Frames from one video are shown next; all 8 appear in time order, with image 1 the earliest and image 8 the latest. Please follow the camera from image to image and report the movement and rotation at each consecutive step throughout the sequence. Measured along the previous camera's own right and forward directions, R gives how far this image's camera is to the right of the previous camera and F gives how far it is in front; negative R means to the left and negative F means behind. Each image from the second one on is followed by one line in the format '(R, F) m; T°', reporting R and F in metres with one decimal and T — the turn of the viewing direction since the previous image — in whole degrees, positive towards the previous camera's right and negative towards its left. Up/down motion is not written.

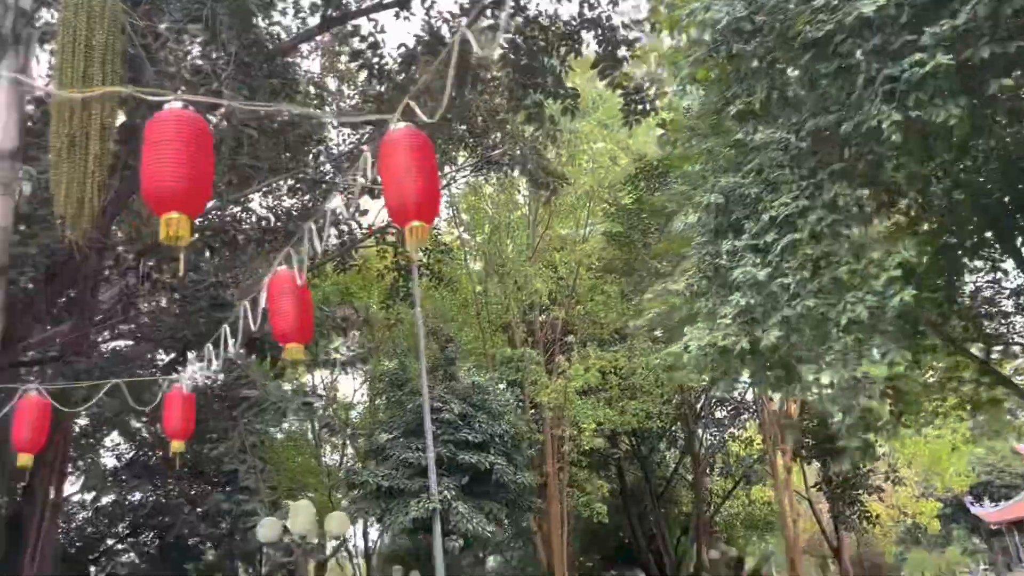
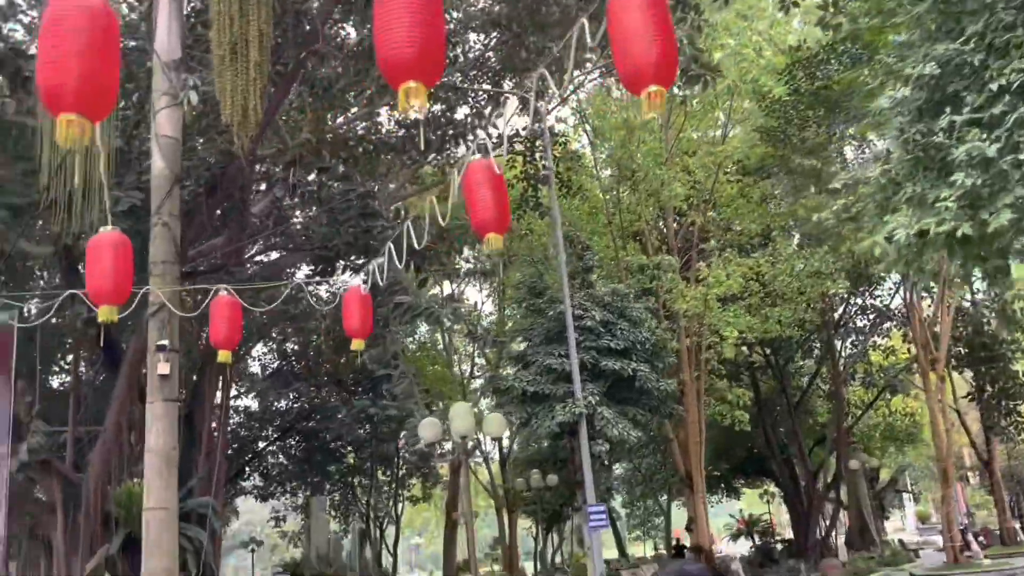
(-0.4, +0.2) m; -8°
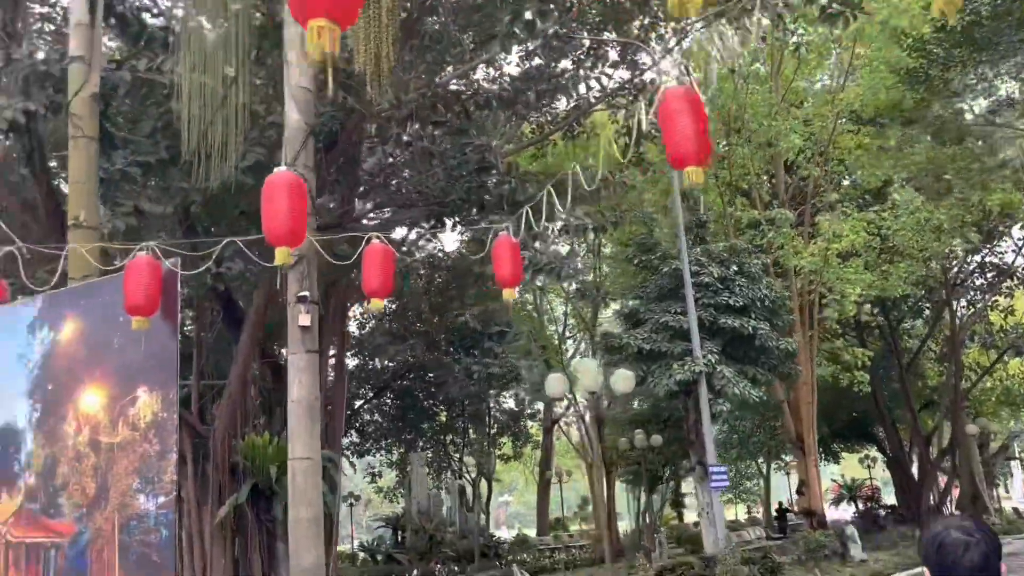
(-0.5, +0.2) m; -5°
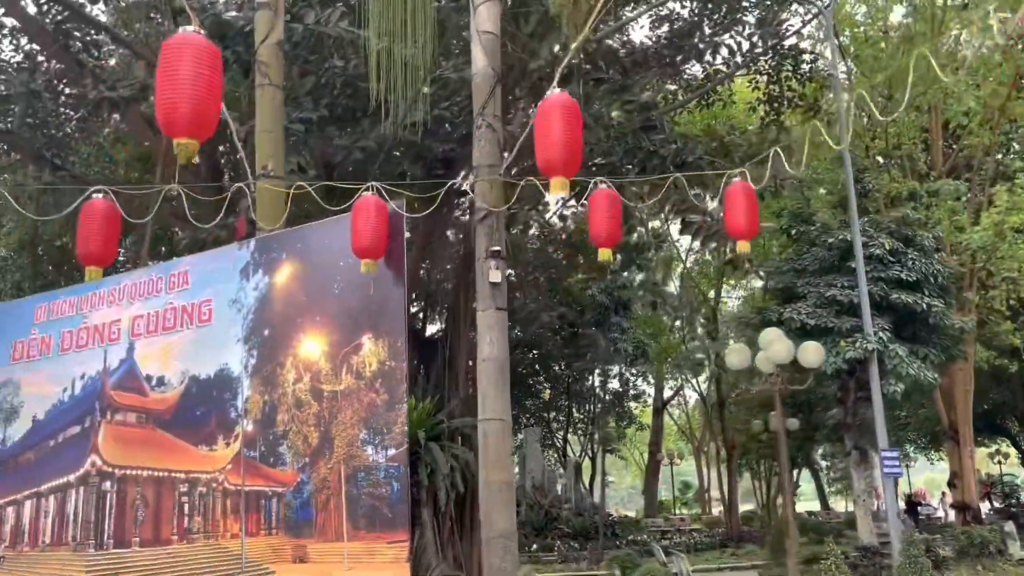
(-0.9, +0.4) m; -6°
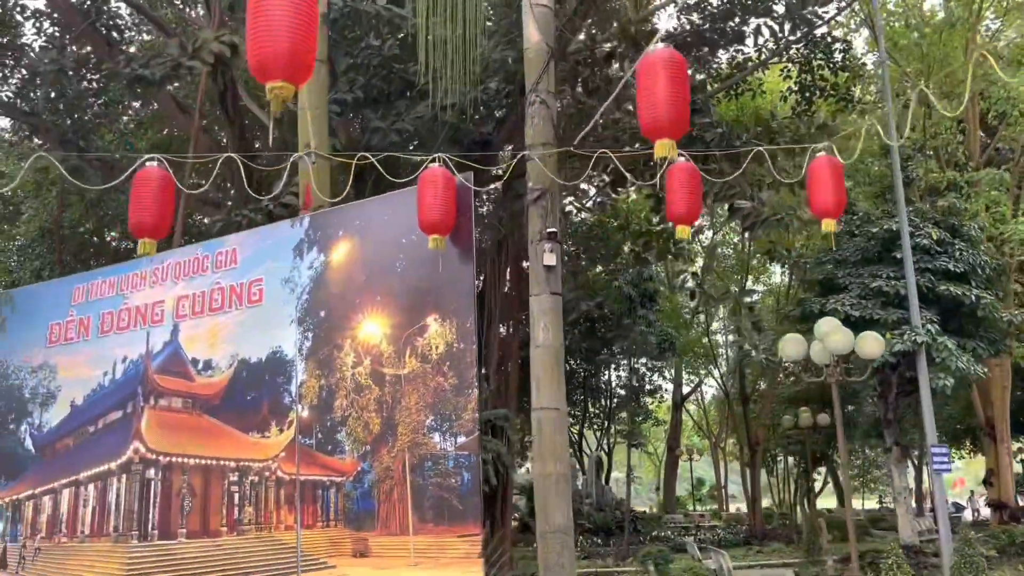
(-0.4, +0.3) m; -1°
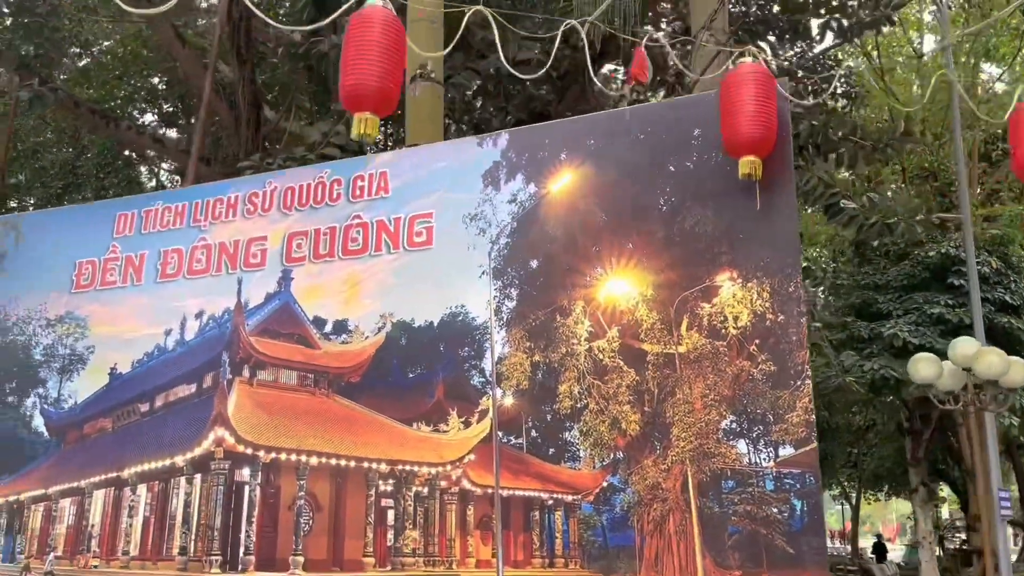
(-1.7, +1.5) m; +7°
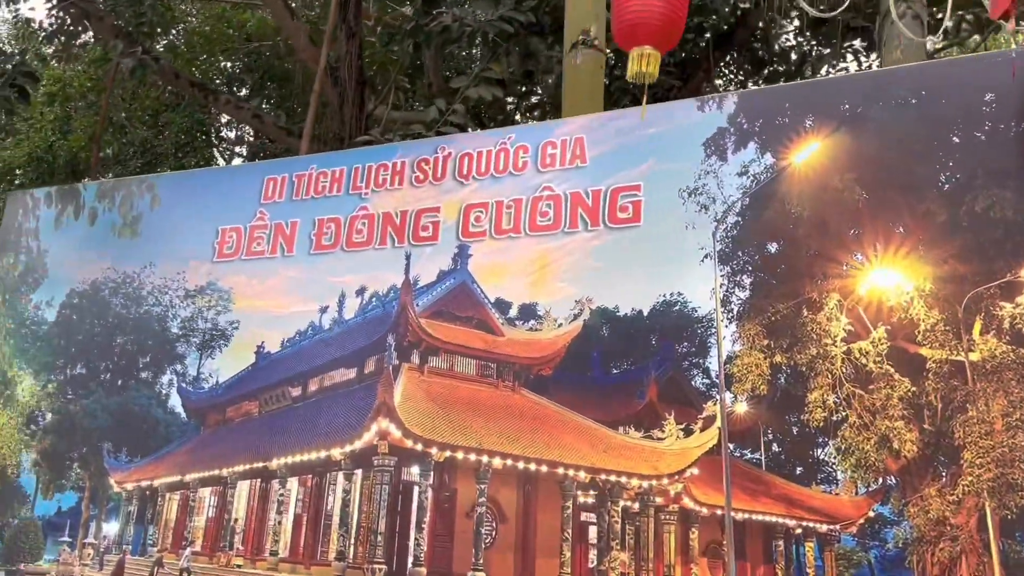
(-0.7, +0.5) m; -3°
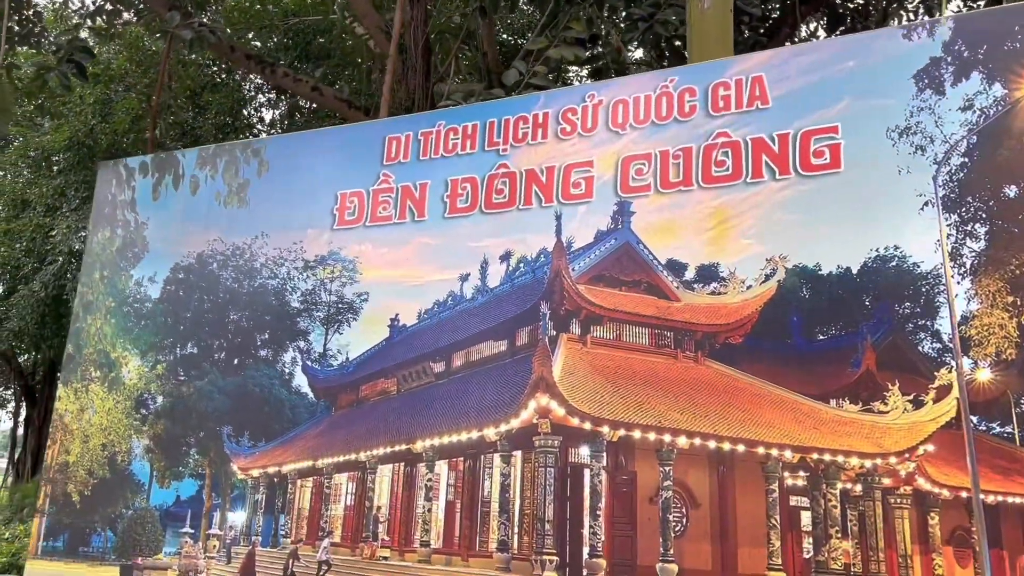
(-0.6, +0.4) m; -2°
